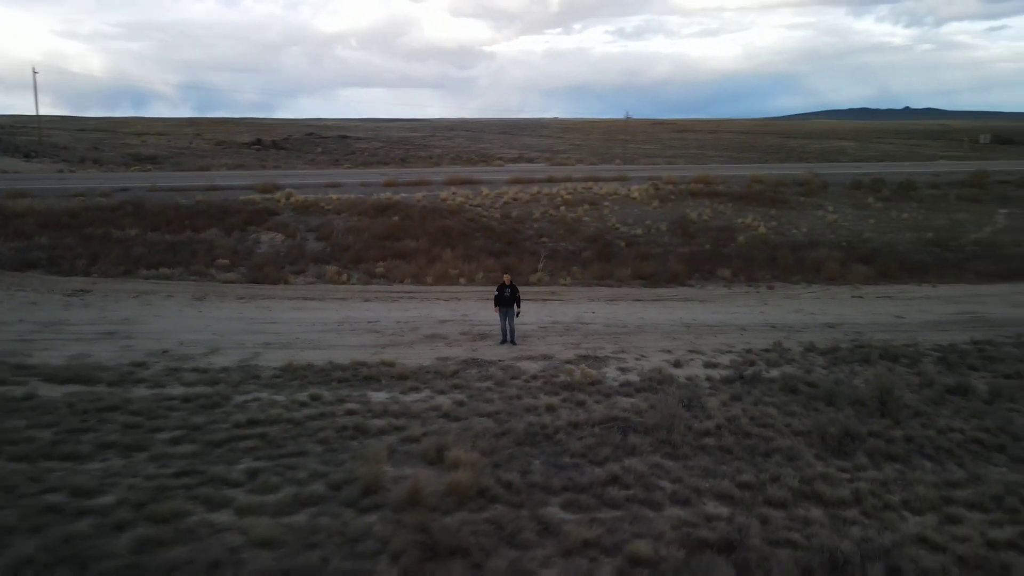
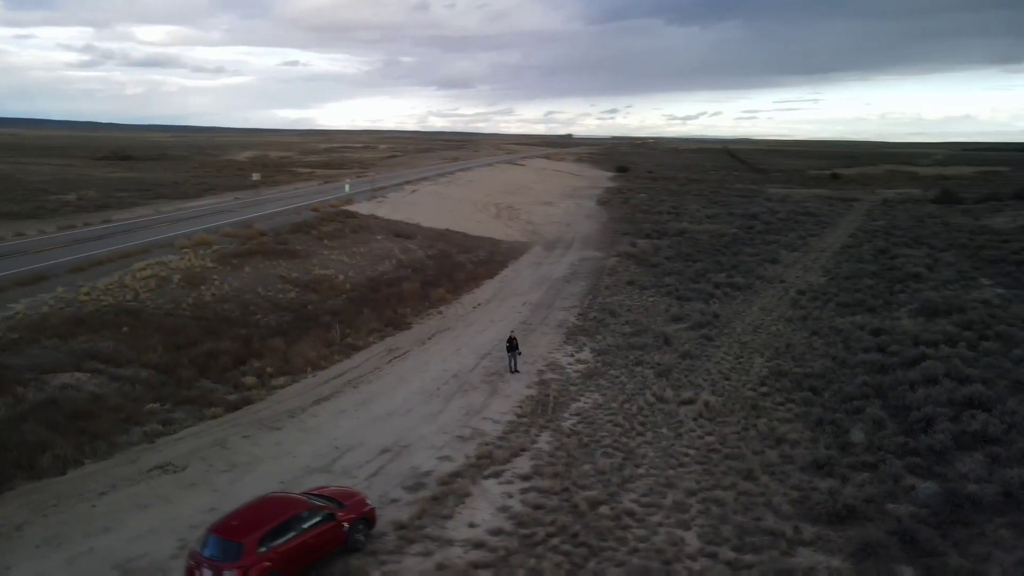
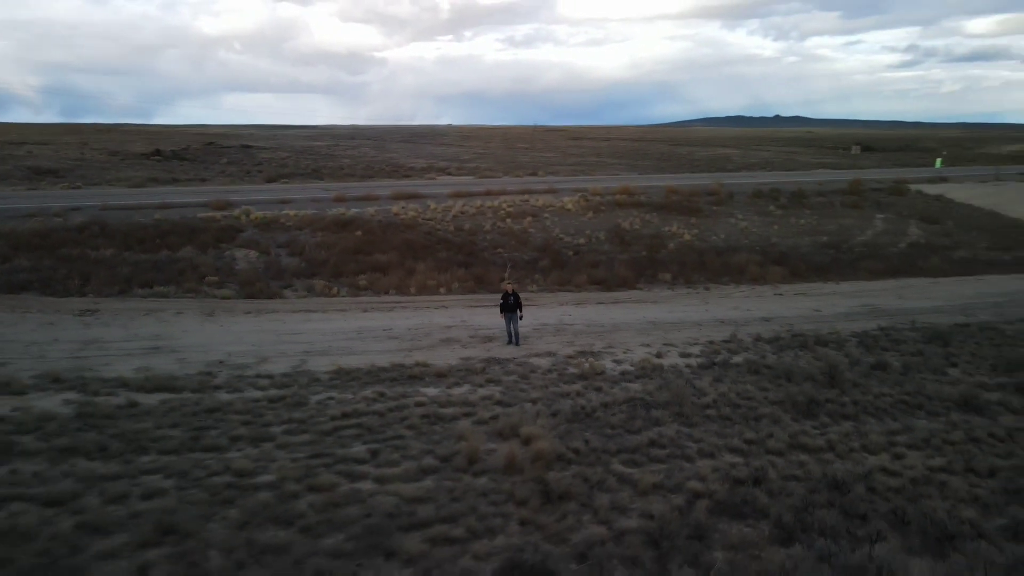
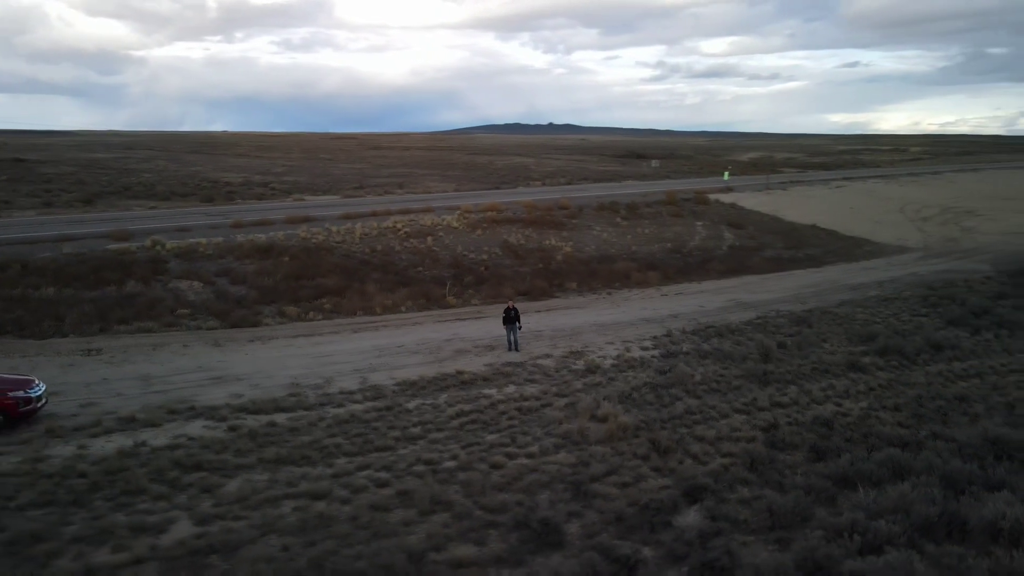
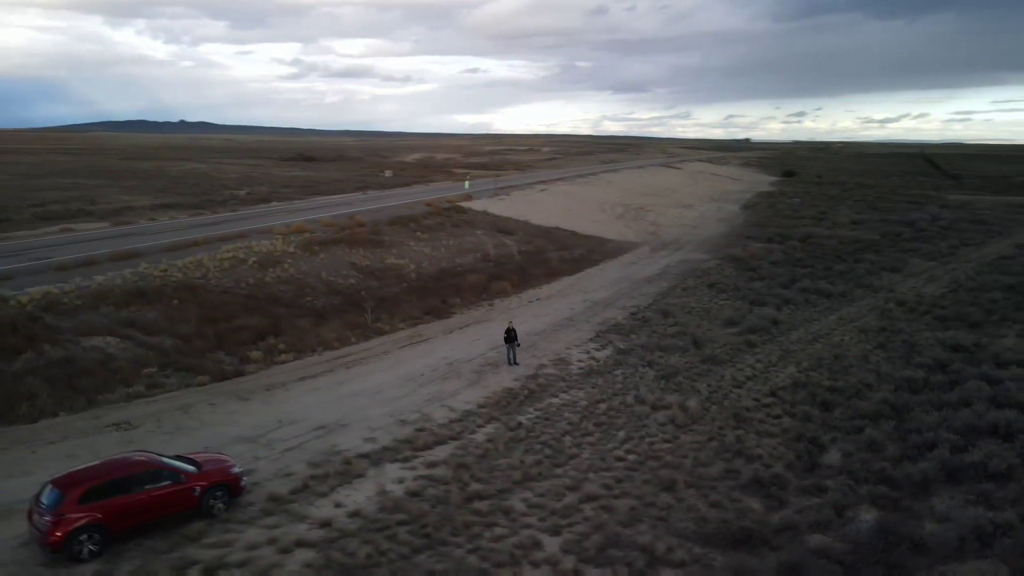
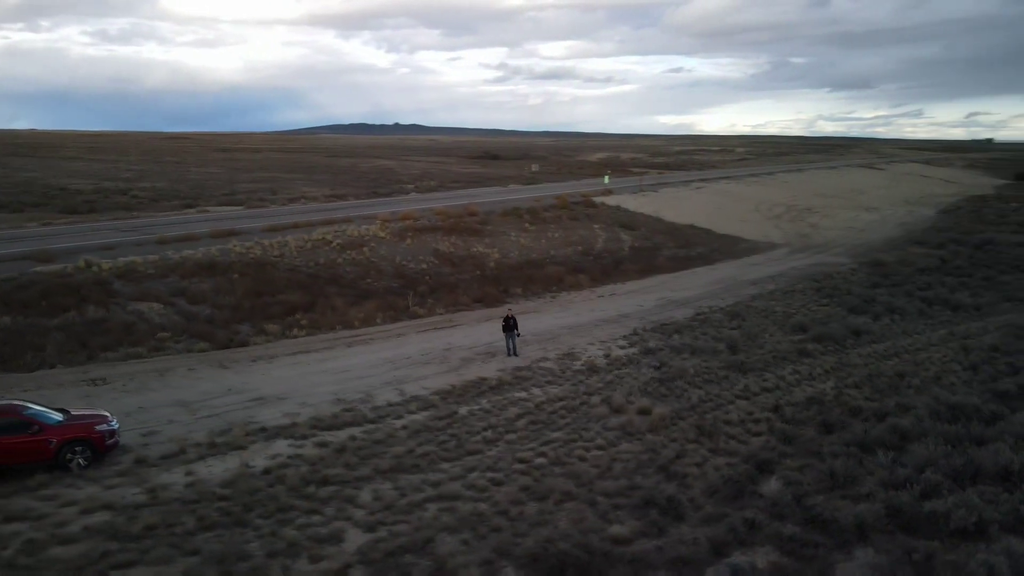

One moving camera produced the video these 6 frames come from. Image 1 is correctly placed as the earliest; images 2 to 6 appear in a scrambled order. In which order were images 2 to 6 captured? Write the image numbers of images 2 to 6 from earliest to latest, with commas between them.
3, 4, 6, 5, 2
